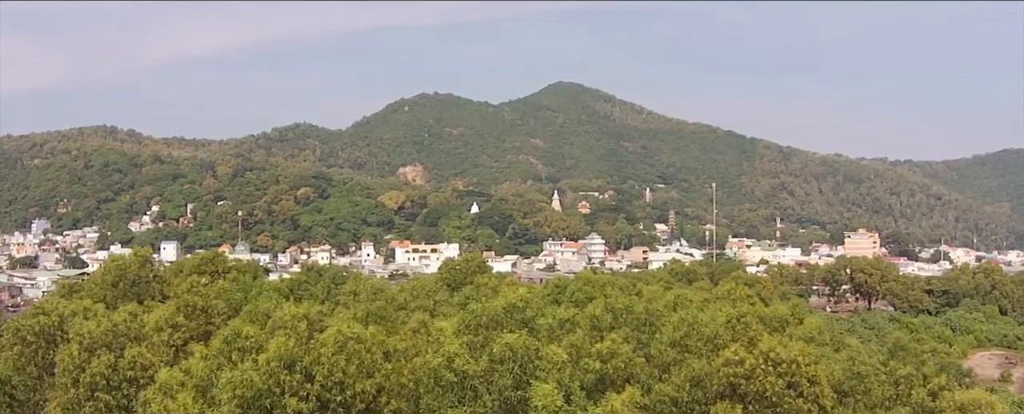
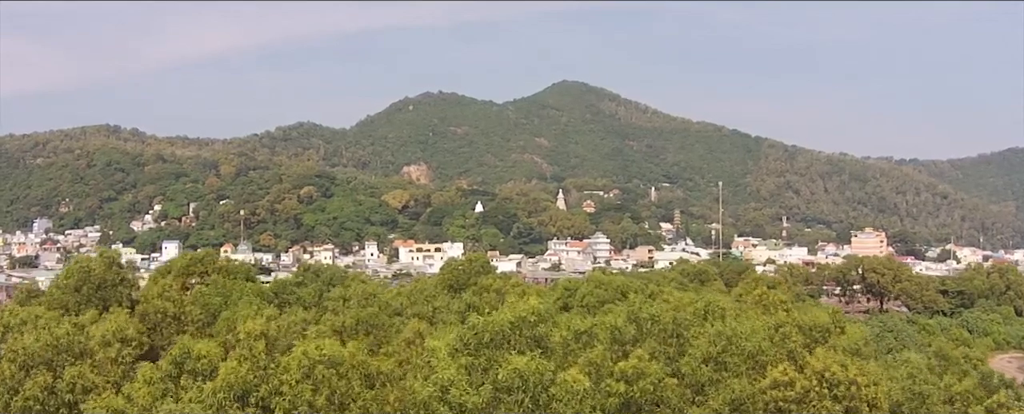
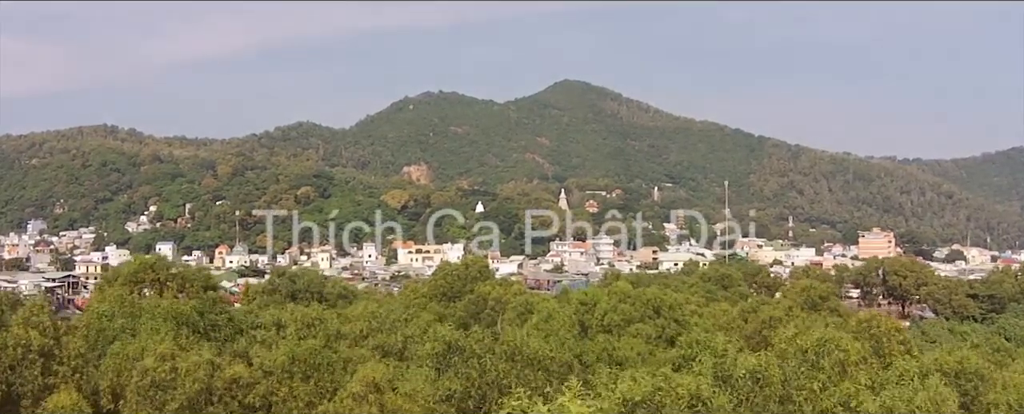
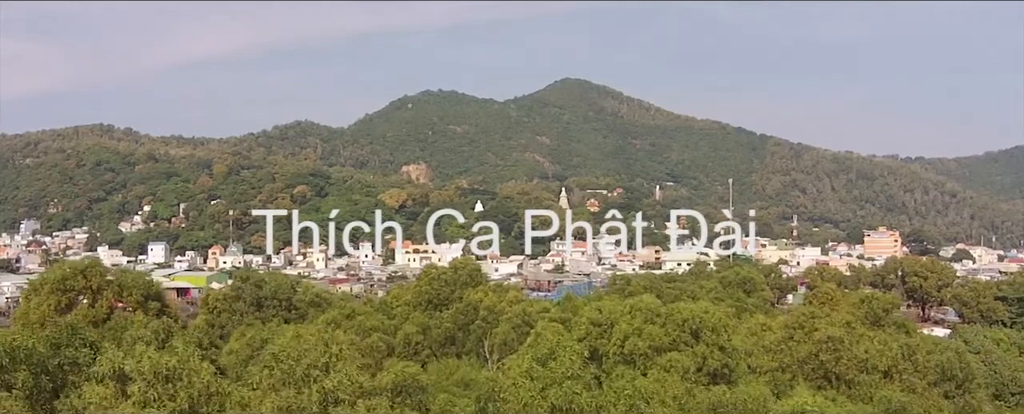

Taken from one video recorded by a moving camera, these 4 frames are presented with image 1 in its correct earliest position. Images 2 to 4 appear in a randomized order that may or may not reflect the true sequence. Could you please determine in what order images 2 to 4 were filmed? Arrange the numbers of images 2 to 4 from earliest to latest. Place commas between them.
2, 3, 4
